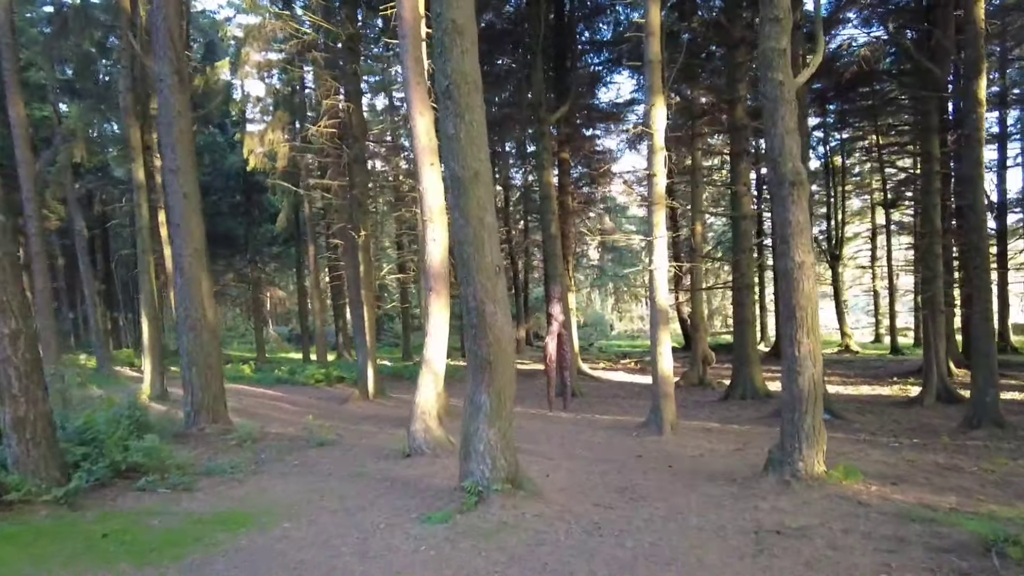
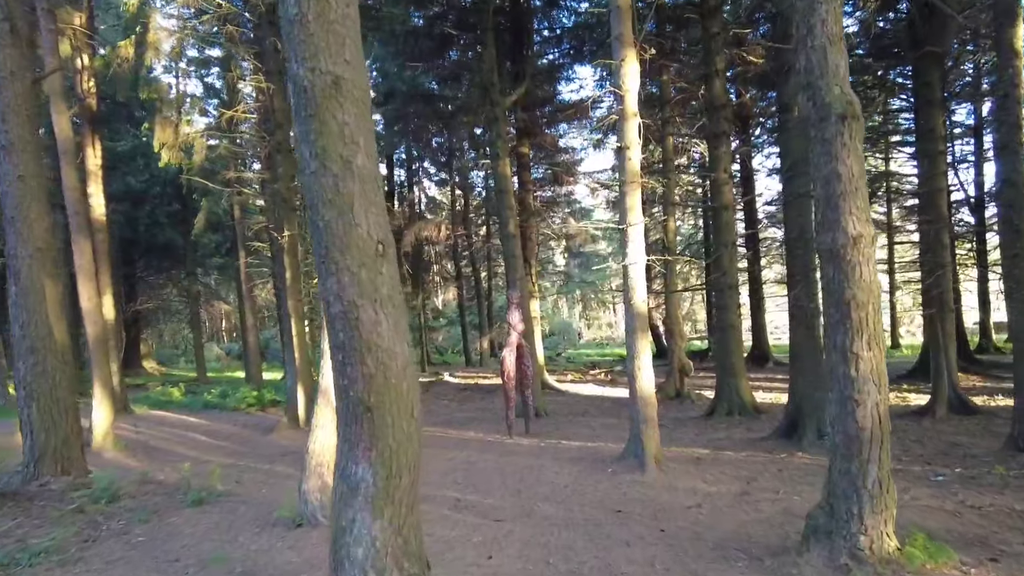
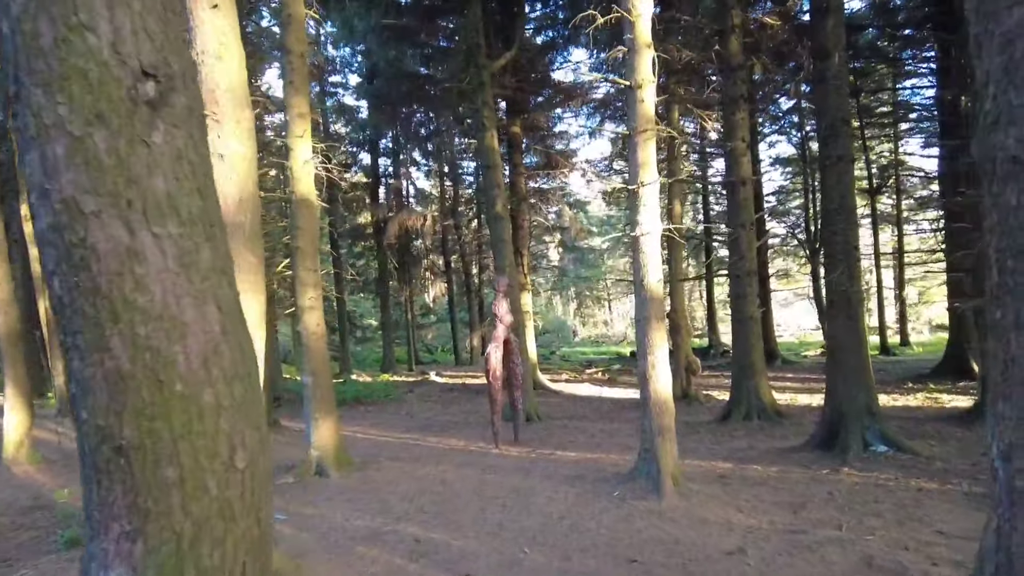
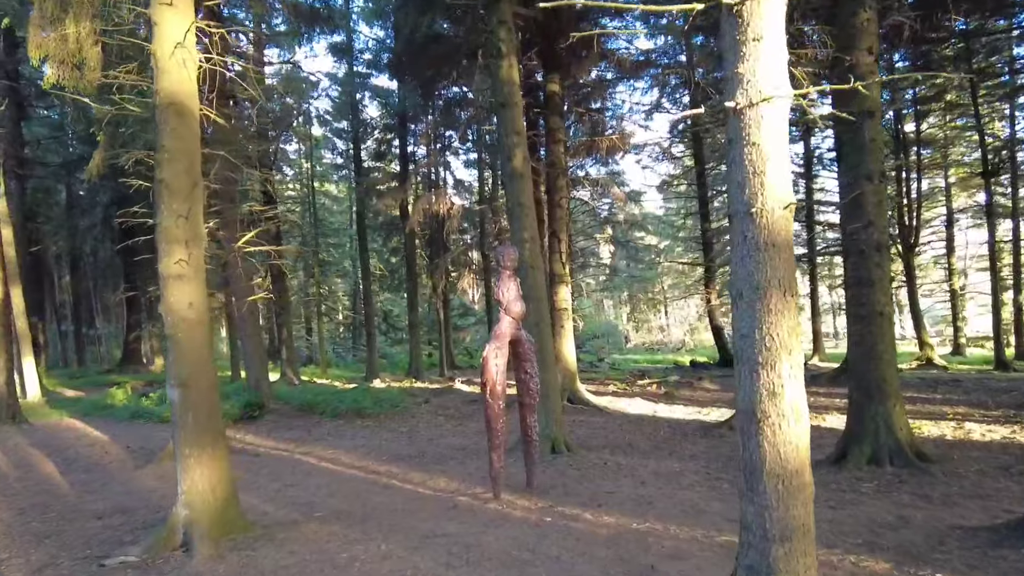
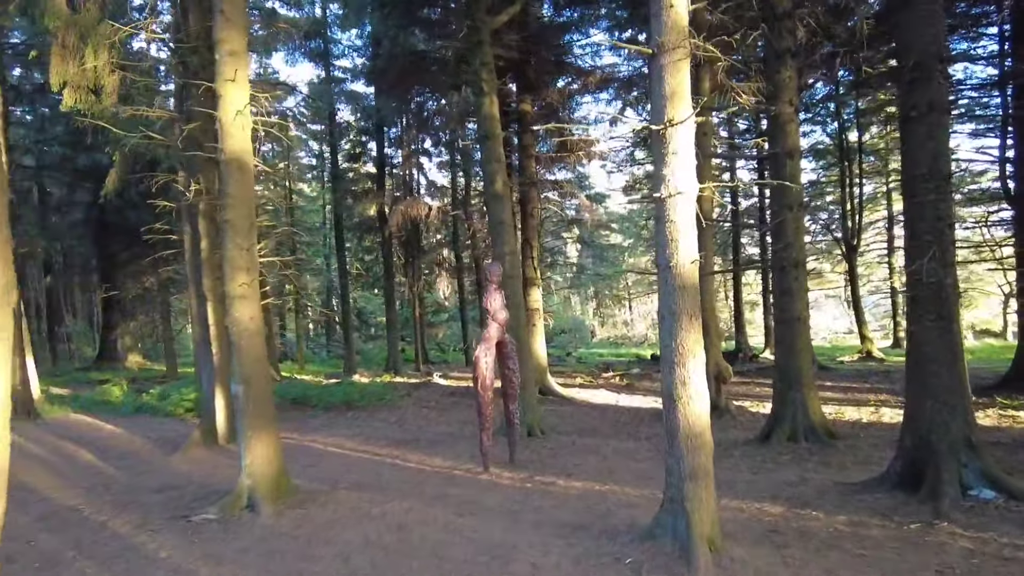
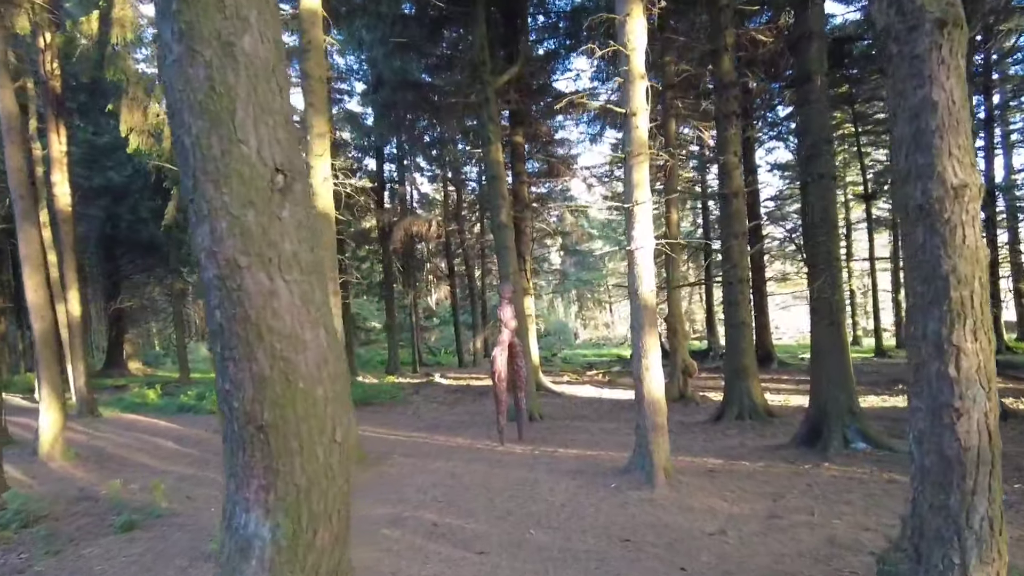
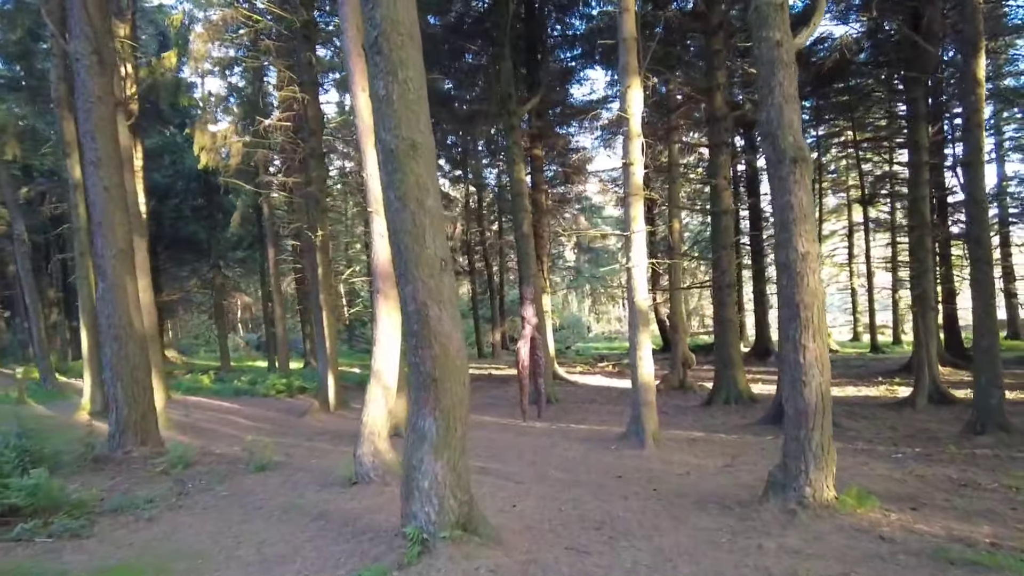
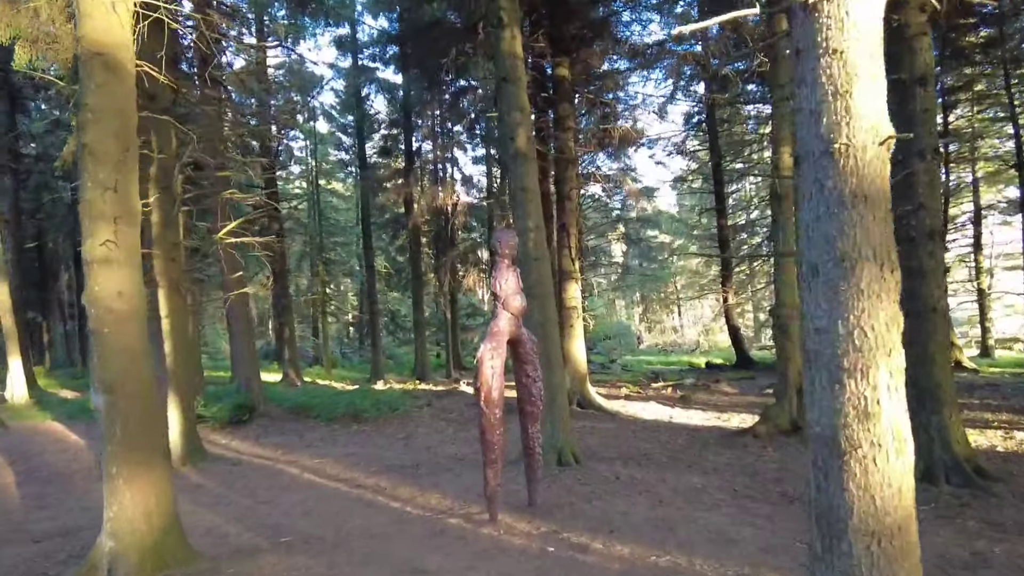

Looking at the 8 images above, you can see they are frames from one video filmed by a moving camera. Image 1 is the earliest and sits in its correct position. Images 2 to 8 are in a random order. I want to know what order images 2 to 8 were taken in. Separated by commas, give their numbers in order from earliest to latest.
7, 2, 6, 3, 5, 4, 8
